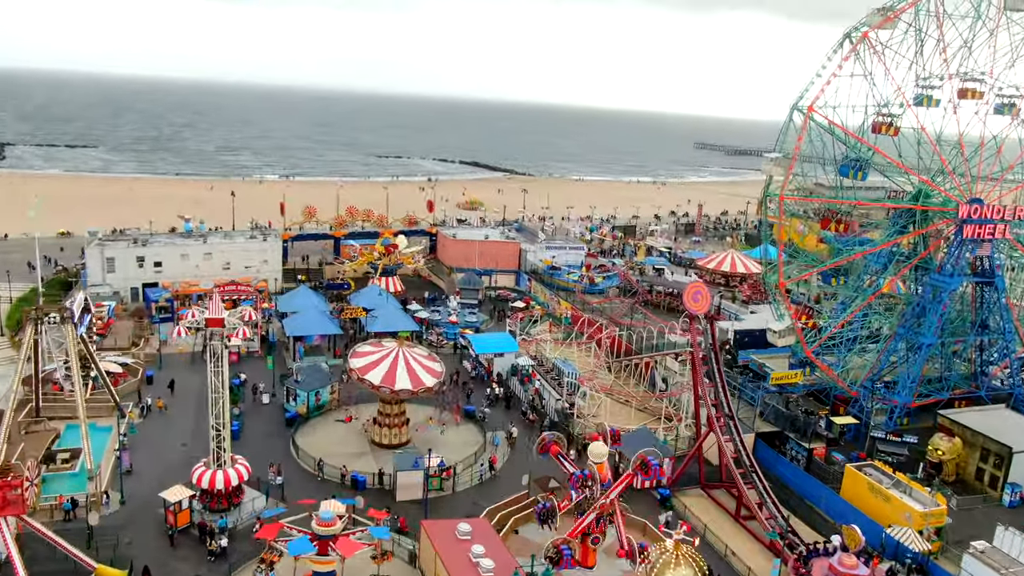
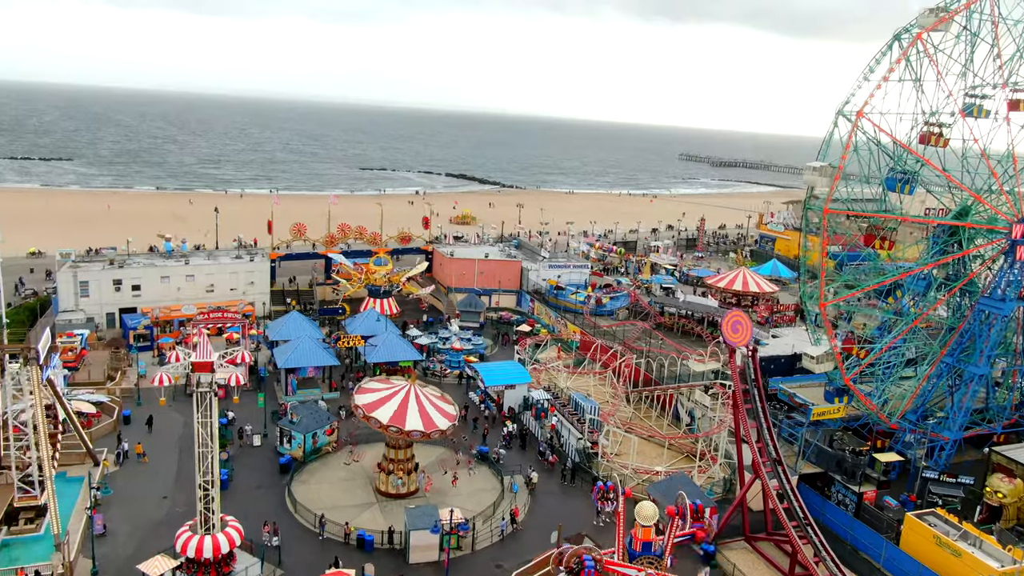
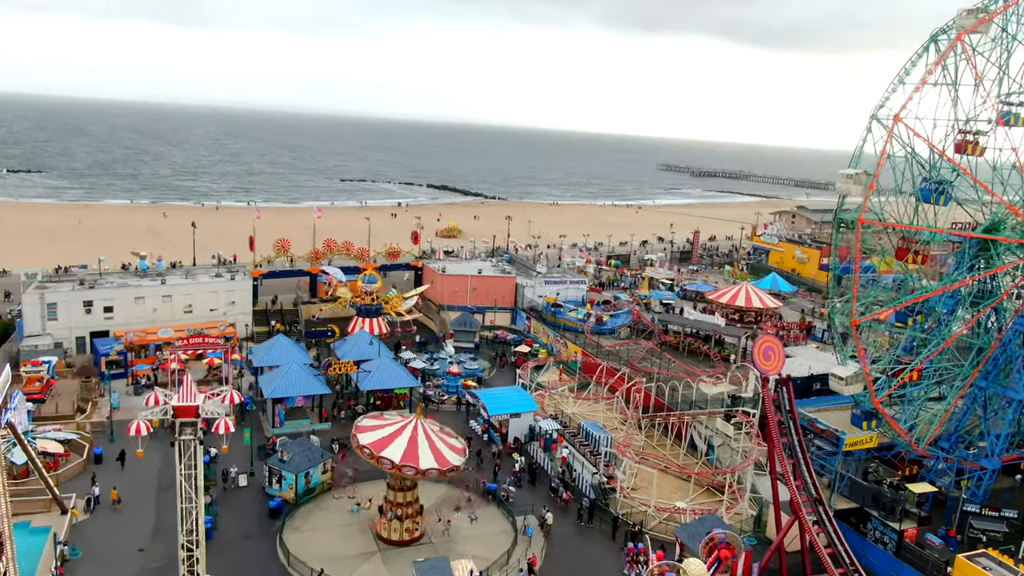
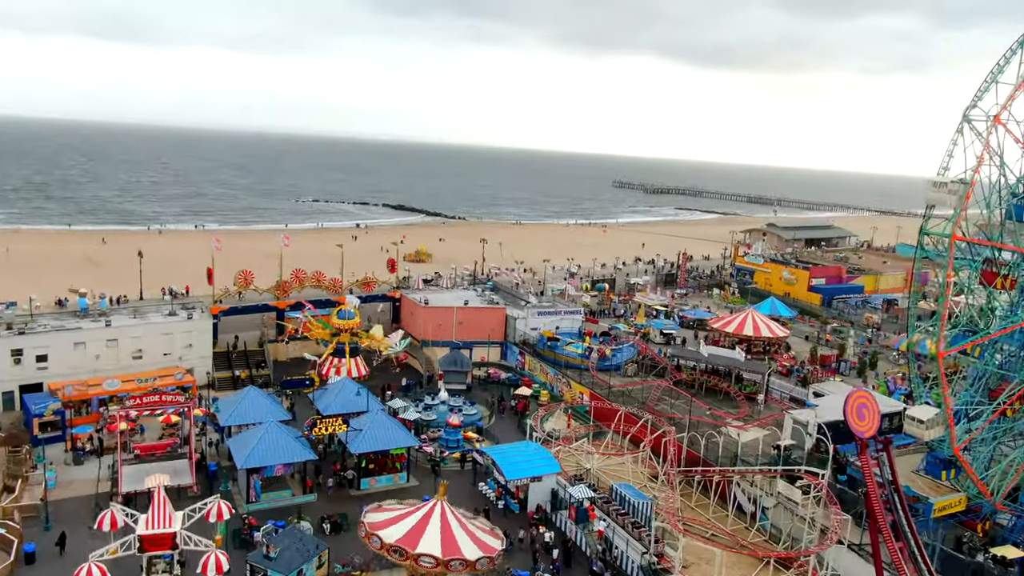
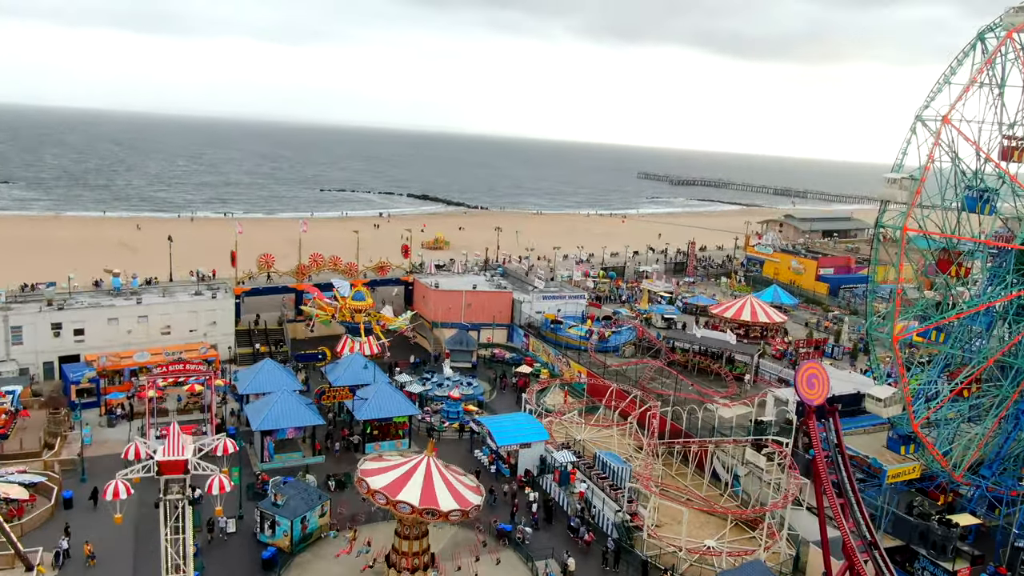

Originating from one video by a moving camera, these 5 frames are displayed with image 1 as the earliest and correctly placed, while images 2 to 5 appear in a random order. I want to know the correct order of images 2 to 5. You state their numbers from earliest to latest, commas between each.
2, 3, 5, 4
